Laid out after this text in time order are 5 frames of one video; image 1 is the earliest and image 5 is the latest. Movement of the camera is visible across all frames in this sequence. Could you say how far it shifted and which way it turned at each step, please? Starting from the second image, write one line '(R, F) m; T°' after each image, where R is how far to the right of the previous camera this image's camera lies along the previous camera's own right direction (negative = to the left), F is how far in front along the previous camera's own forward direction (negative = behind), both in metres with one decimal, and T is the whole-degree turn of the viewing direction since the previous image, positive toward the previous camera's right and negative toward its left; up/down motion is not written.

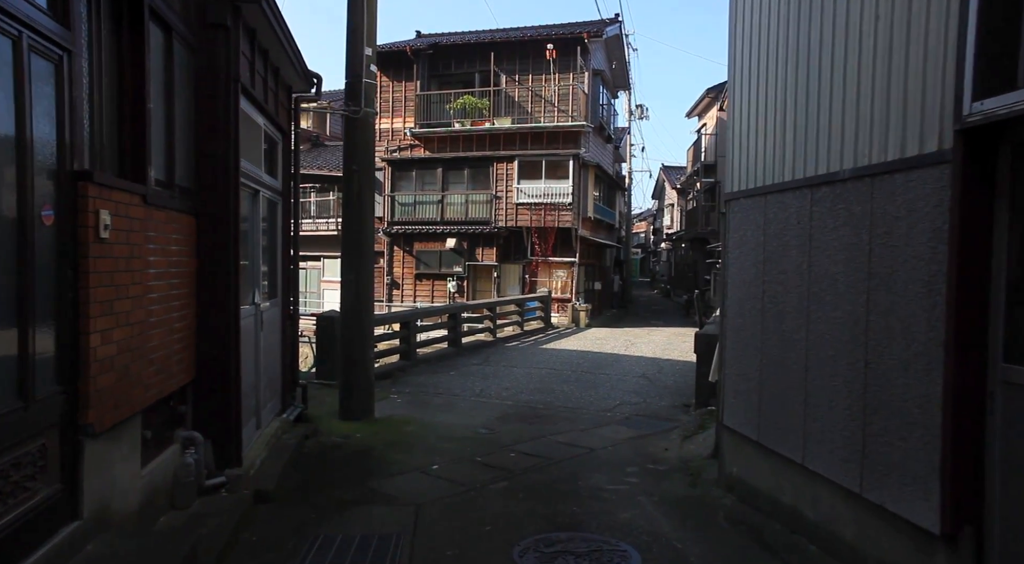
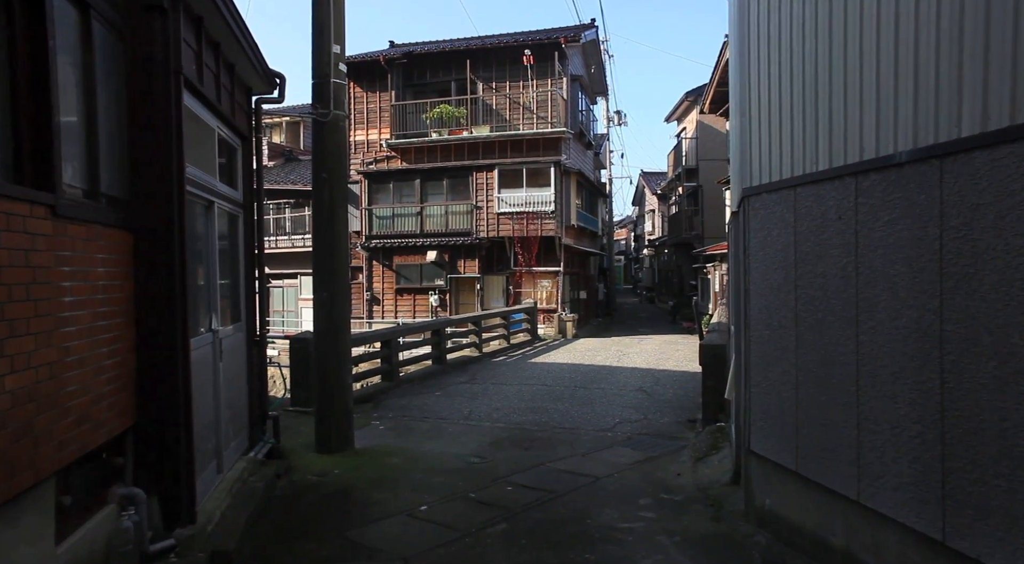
(-0.1, +0.5) m; +2°
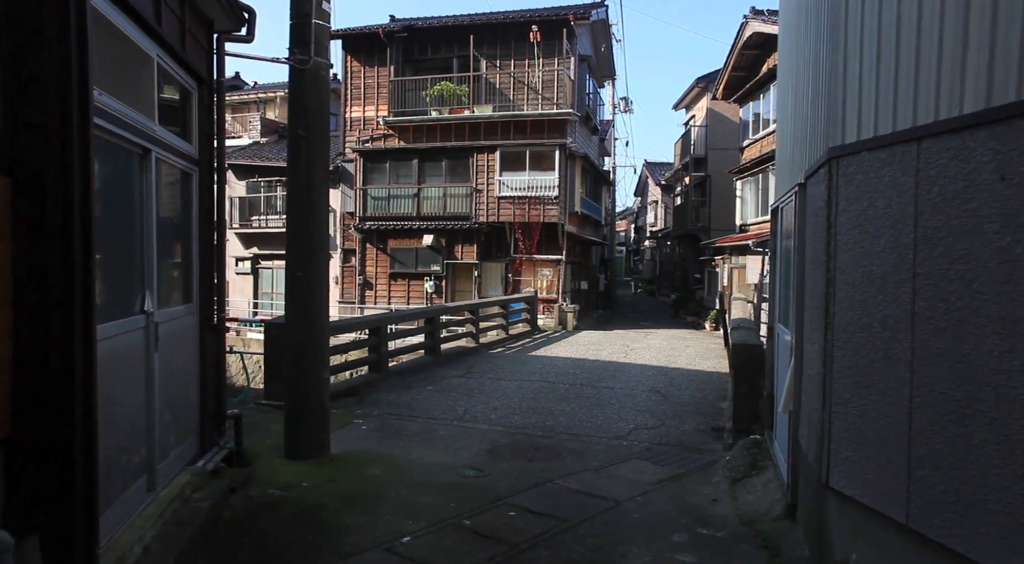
(-0.1, +0.9) m; 0°
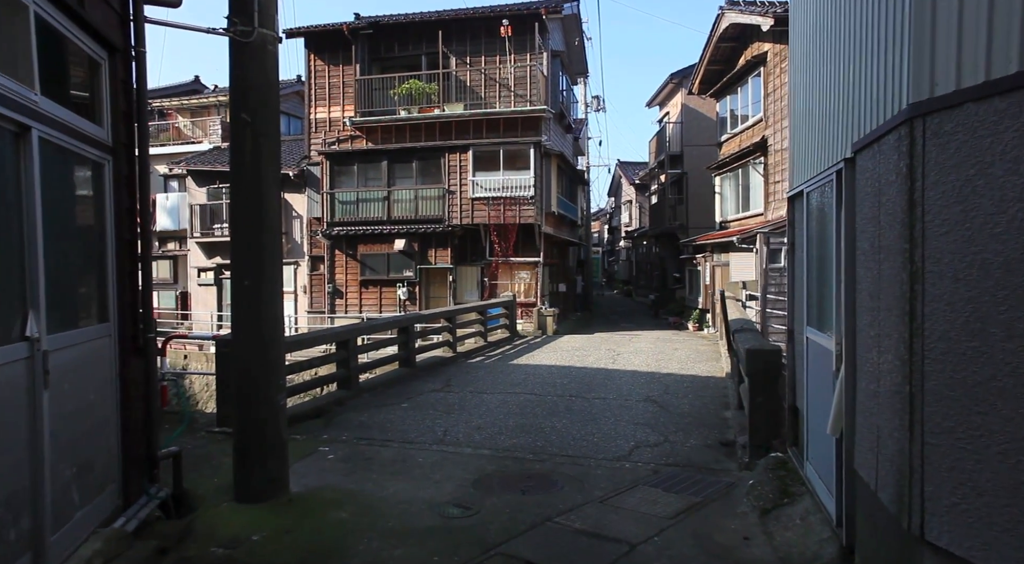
(-0.1, +0.7) m; +2°
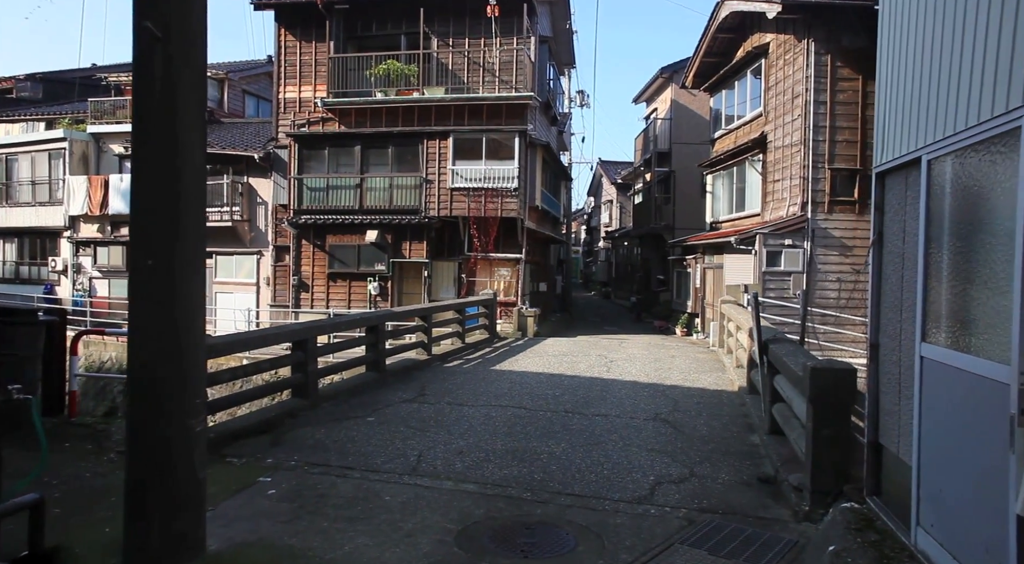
(-0.2, +1.2) m; +2°
